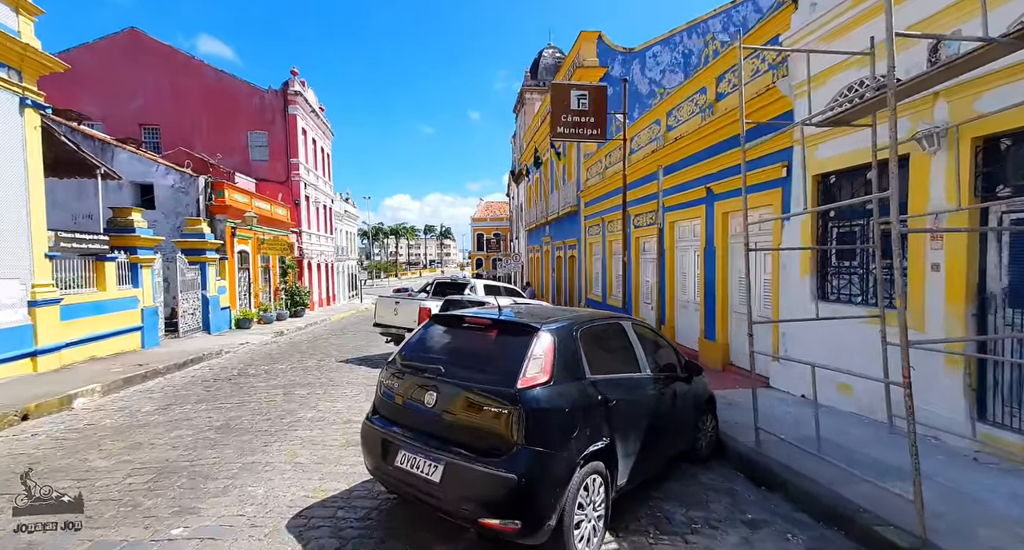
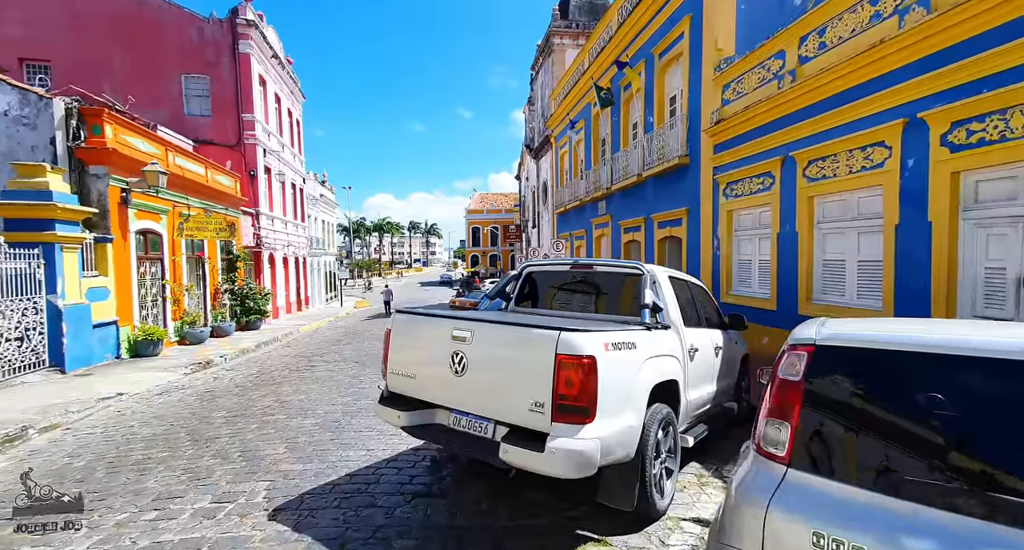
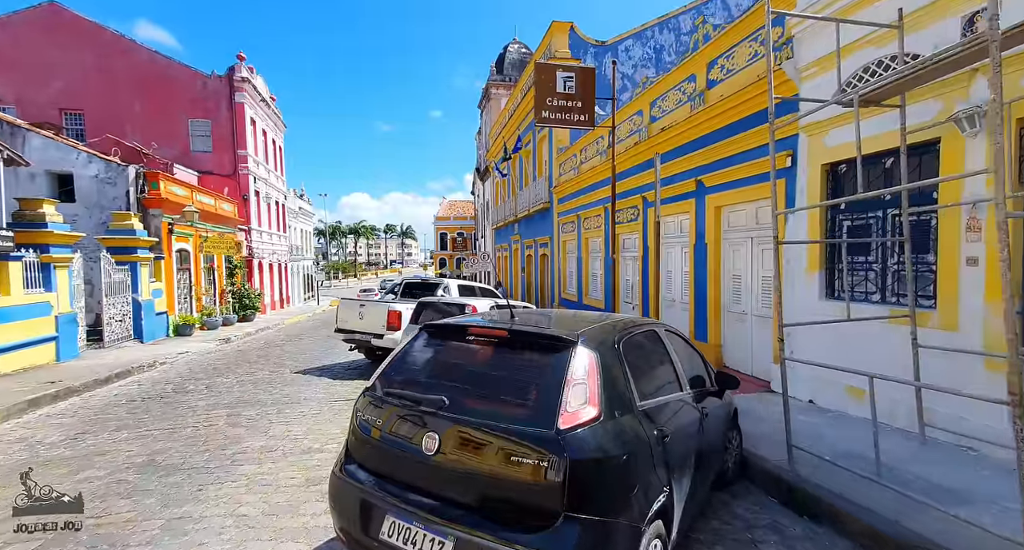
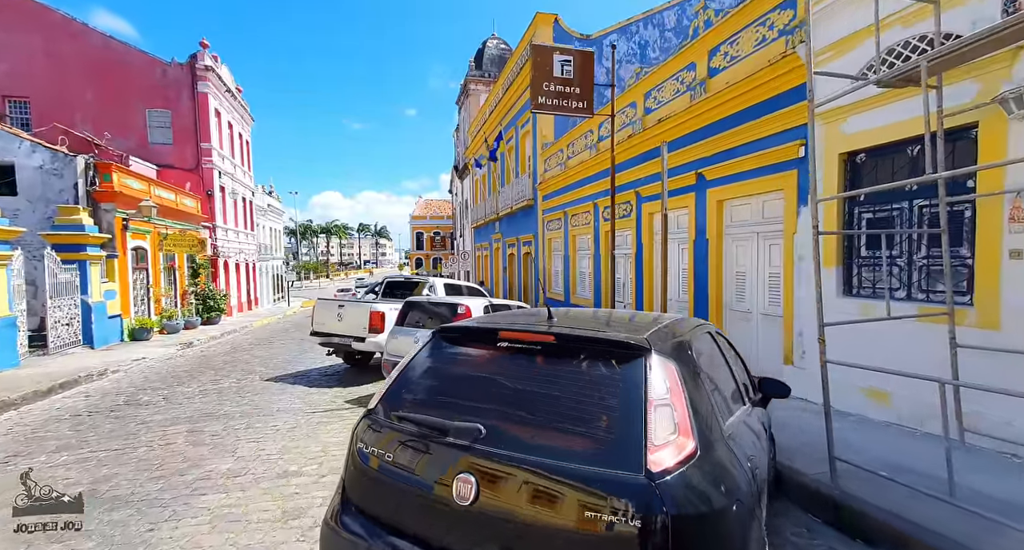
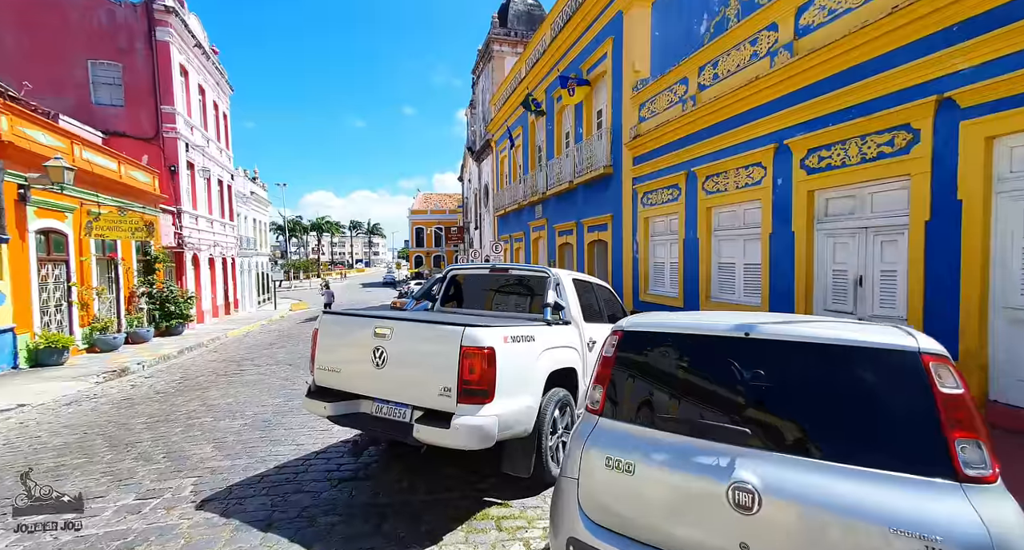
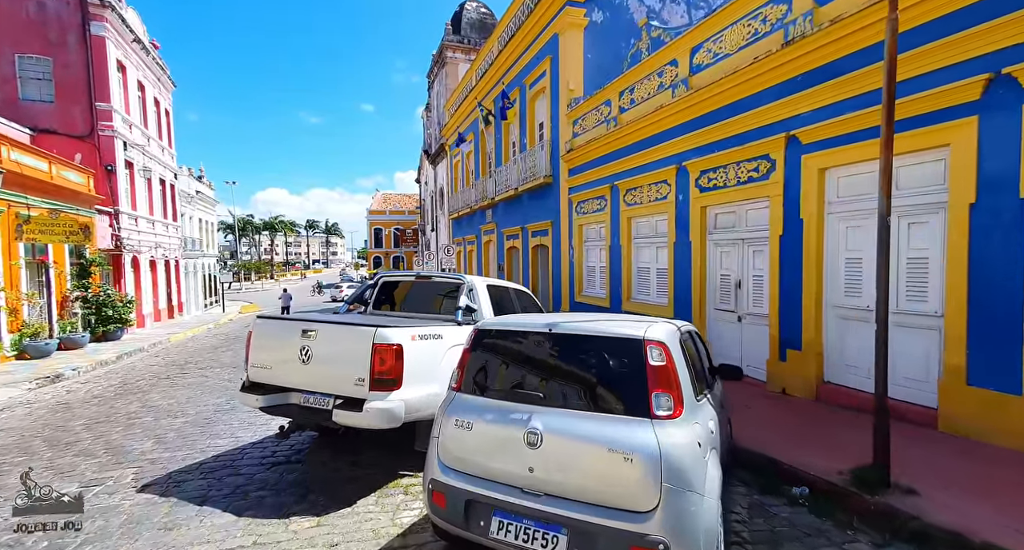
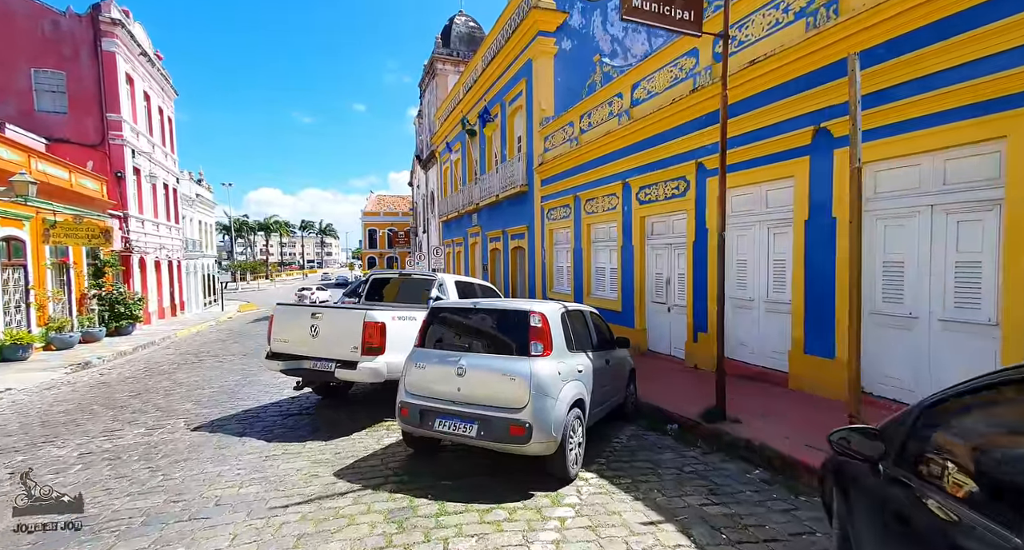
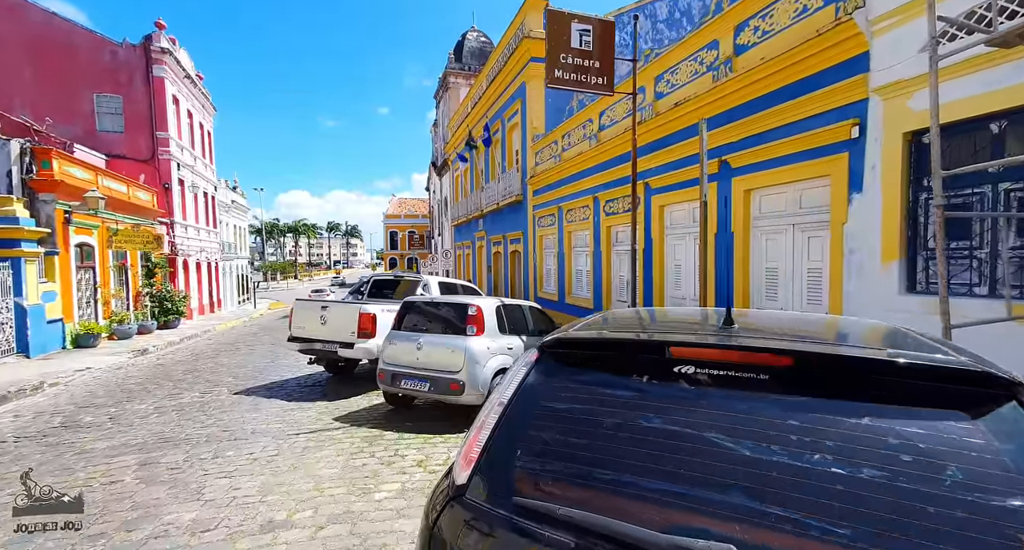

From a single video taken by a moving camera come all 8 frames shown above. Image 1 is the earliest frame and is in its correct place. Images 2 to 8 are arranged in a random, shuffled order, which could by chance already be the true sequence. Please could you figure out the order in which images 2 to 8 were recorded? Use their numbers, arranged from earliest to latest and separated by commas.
3, 4, 8, 7, 6, 5, 2
